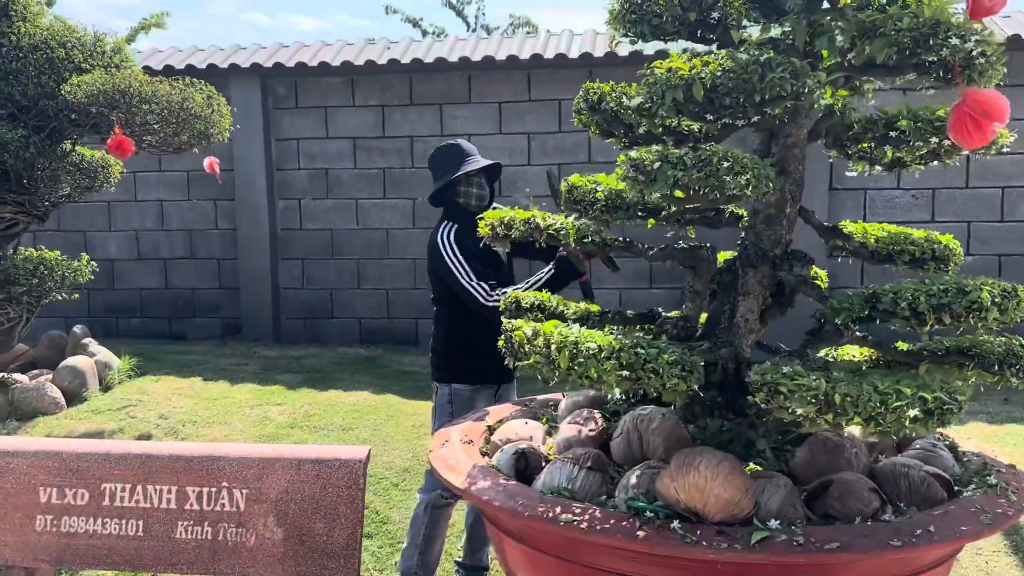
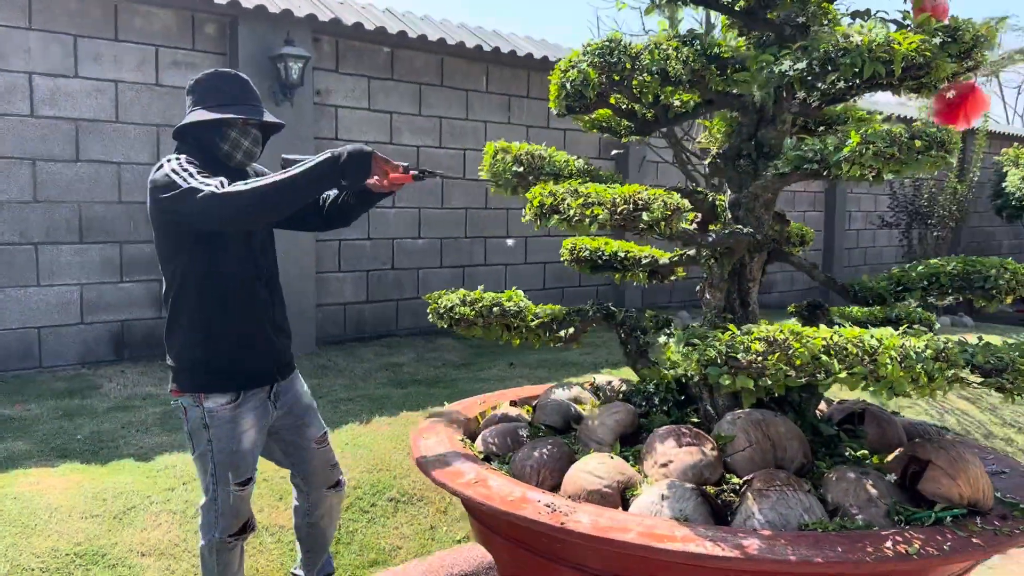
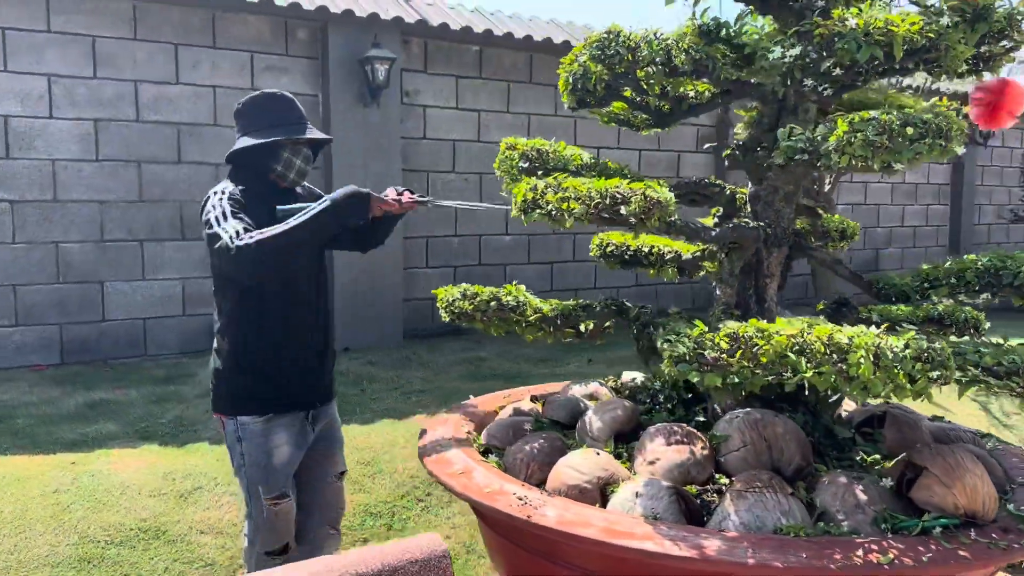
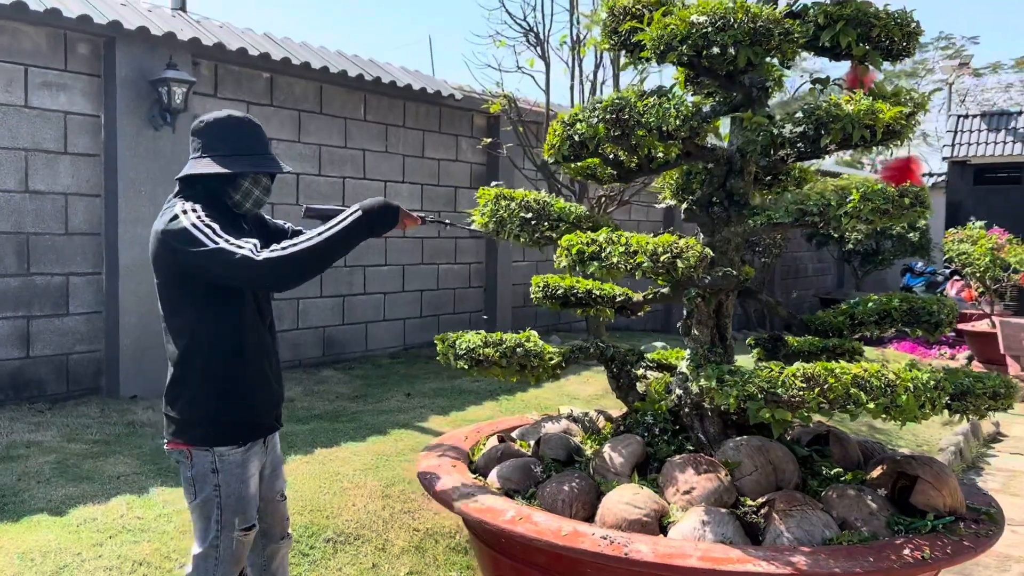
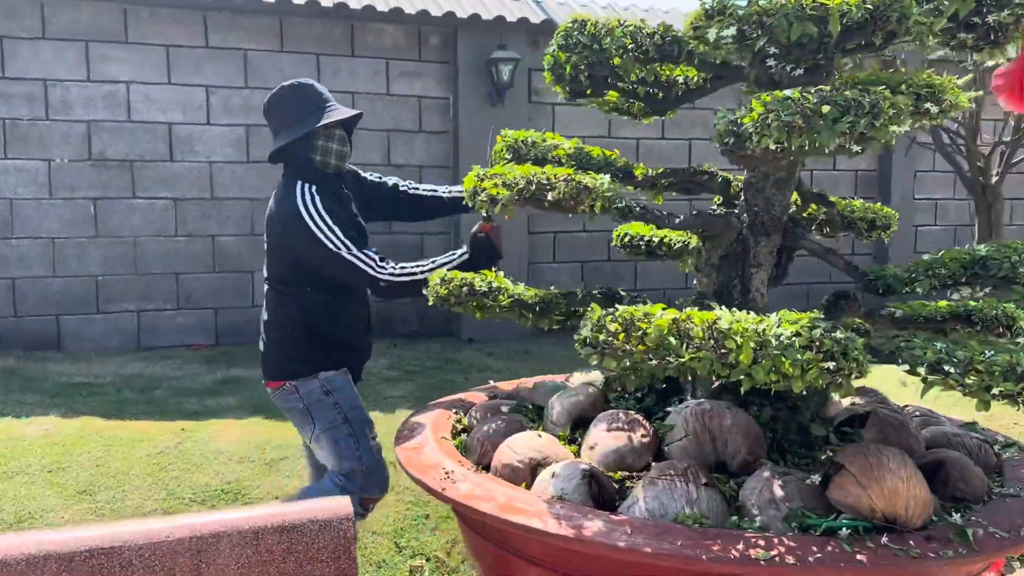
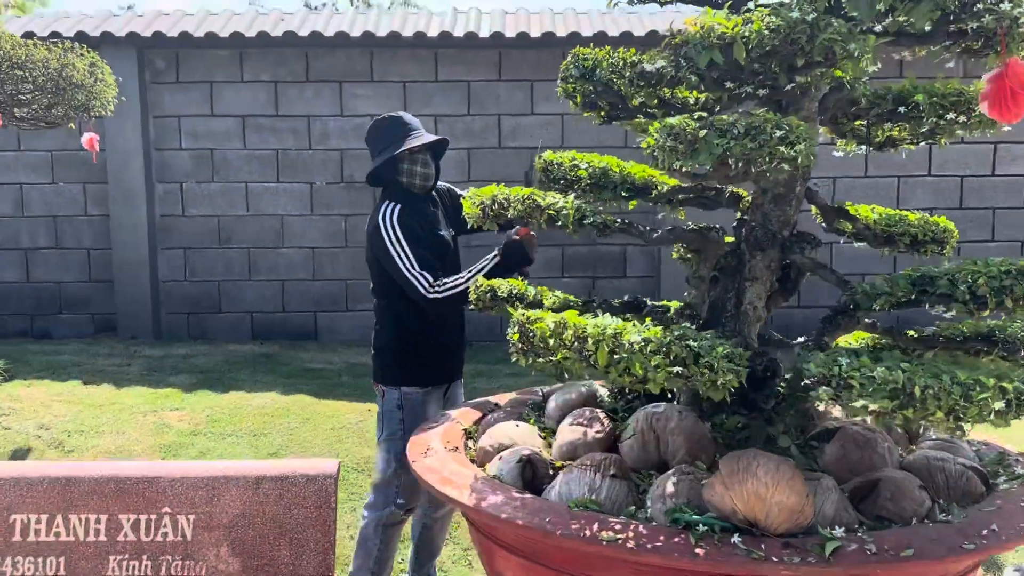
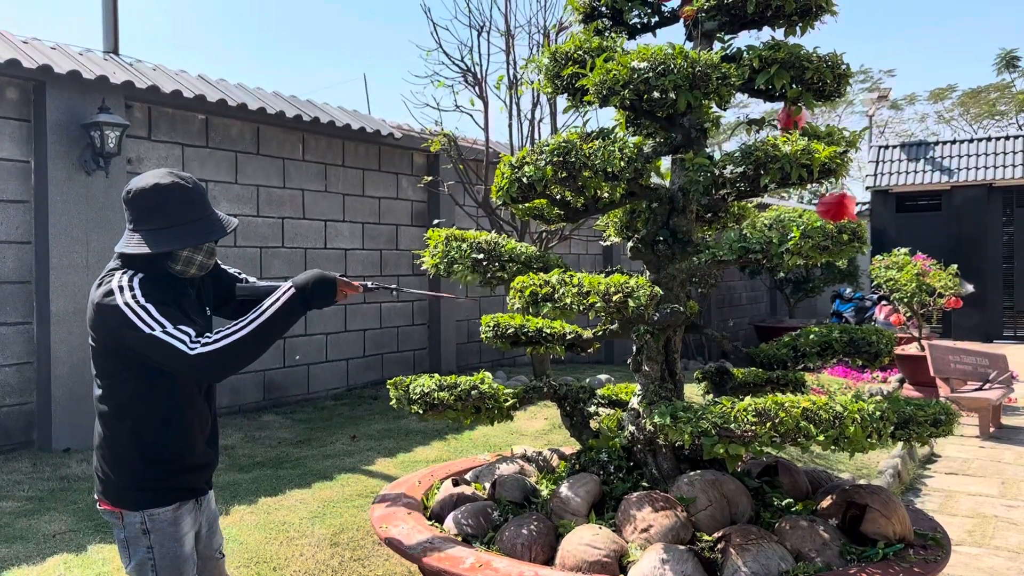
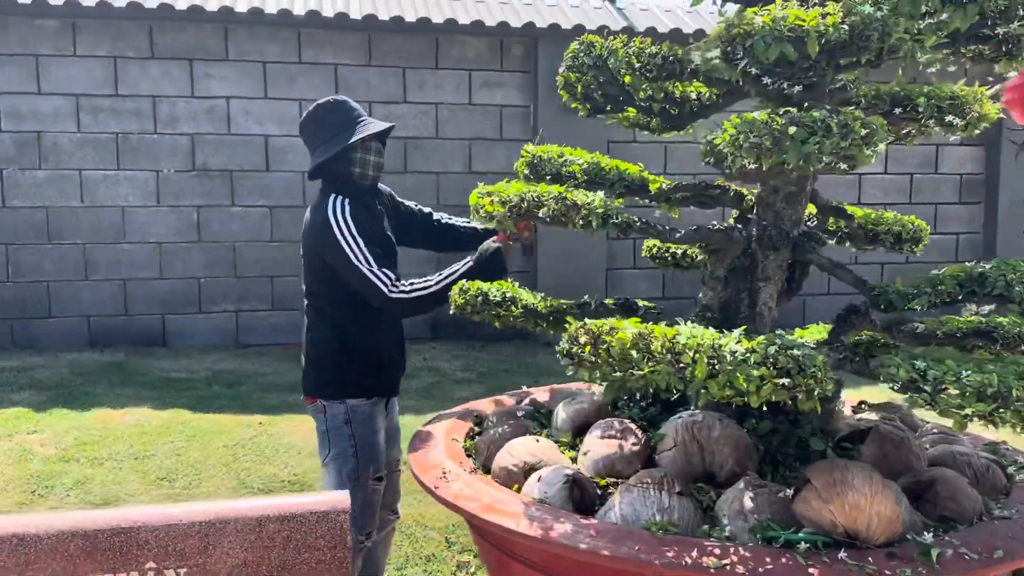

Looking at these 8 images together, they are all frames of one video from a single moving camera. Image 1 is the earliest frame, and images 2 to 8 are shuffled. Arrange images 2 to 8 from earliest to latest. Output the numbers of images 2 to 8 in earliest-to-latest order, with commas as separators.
6, 8, 5, 3, 2, 4, 7
